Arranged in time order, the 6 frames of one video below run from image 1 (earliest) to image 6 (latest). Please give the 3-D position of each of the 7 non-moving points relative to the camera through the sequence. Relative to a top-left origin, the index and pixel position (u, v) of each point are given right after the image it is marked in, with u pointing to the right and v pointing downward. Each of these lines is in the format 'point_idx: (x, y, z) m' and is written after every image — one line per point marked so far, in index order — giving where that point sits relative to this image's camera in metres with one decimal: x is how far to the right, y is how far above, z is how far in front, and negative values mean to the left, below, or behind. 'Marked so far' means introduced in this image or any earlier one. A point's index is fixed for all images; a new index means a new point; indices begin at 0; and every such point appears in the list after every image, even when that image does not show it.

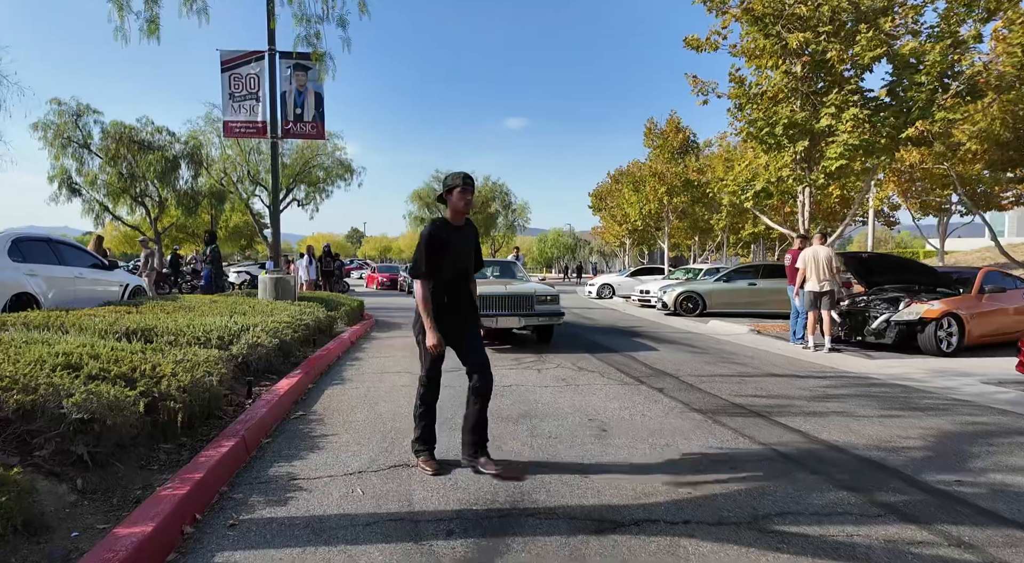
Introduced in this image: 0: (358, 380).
0: (-1.7, -1.1, +7.2) m
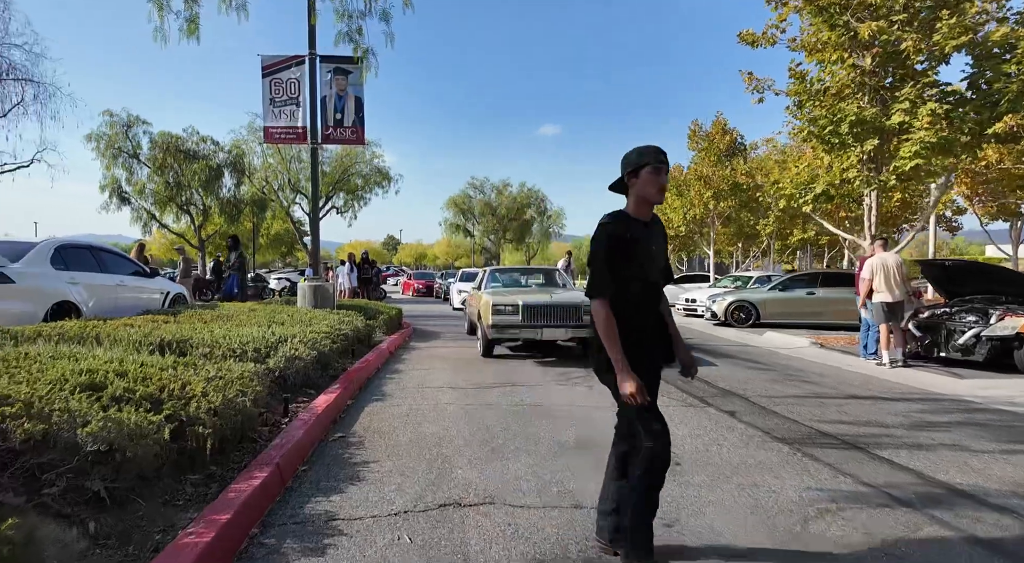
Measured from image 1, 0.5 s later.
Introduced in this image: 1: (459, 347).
0: (-1.2, -1.2, +6.8) m
1: (-0.9, -1.2, +11.2) m
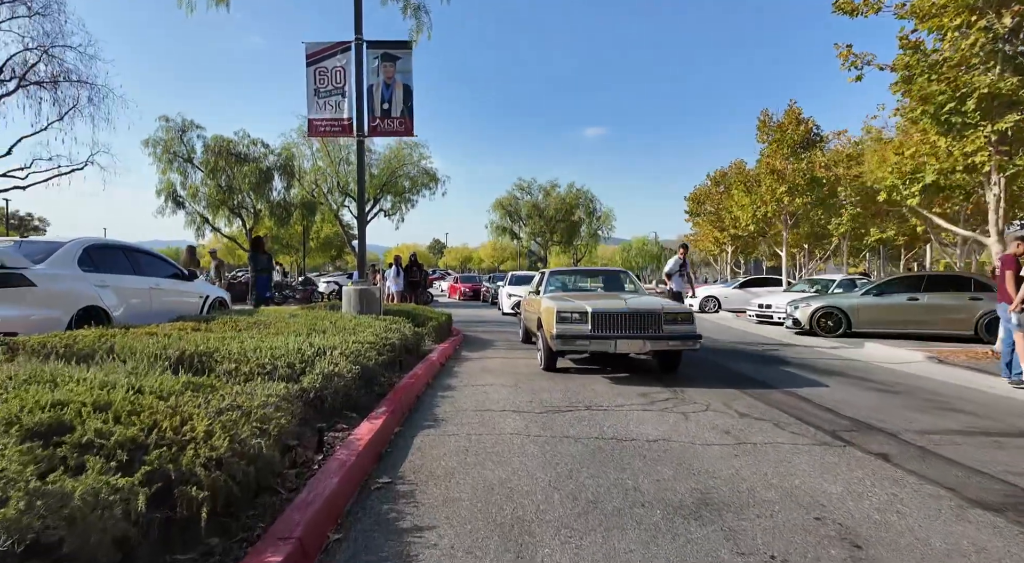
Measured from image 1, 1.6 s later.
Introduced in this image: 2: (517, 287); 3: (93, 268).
0: (-0.5, -1.2, +5.7) m
1: (+0.1, -1.2, +10.1) m
2: (+0.1, -0.2, +18.4) m
3: (-5.4, +0.2, +8.2) m
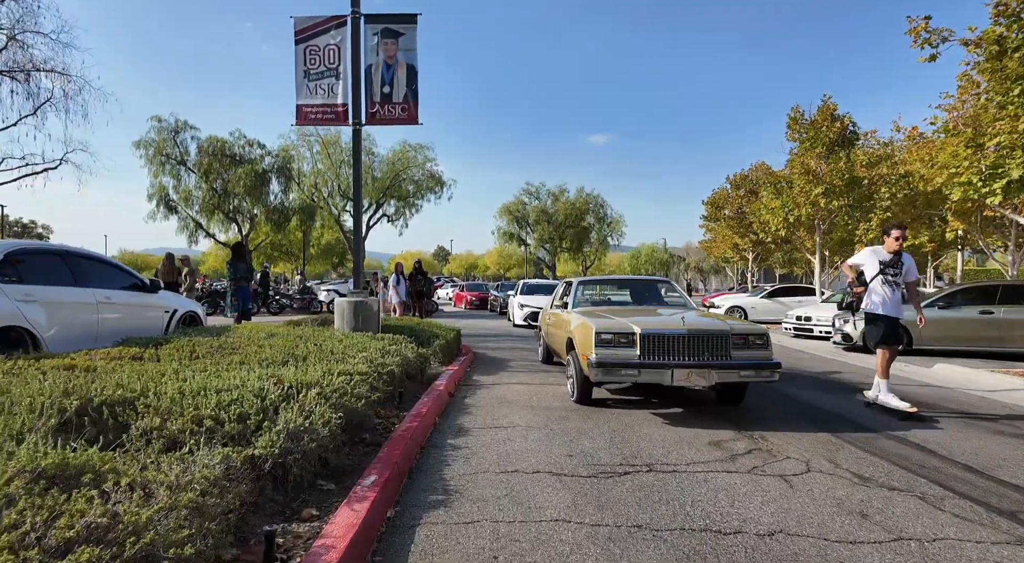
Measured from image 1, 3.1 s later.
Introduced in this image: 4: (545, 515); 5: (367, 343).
0: (-0.2, -1.4, +4.1) m
1: (+0.4, -1.4, +8.5) m
2: (+0.5, -0.4, +16.8) m
3: (-5.1, 0.0, +6.6) m
4: (+0.2, -1.3, +3.7) m
5: (-1.8, -0.7, +7.7) m
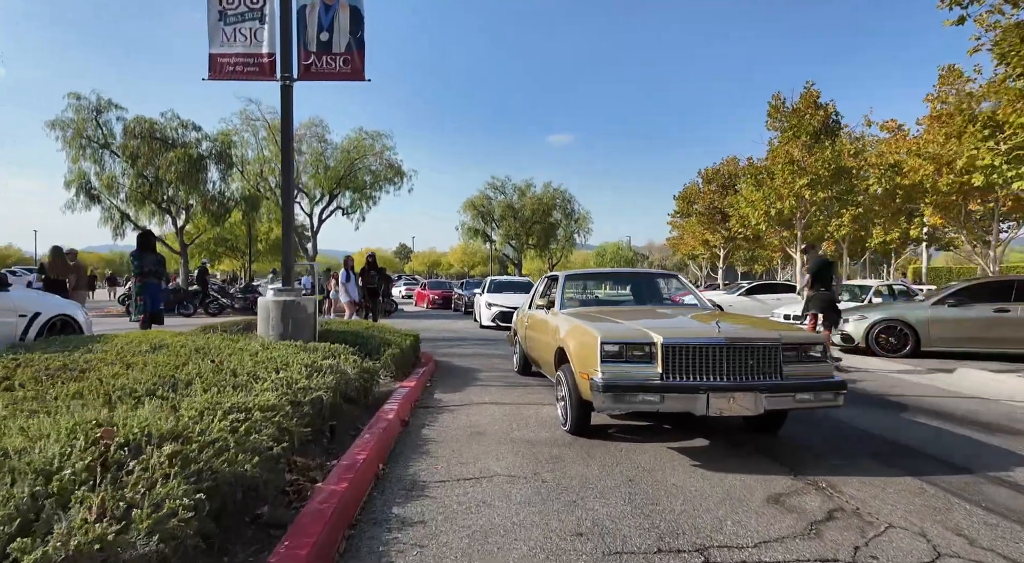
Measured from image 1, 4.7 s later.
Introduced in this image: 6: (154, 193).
0: (-0.3, -1.3, +2.3) m
1: (+0.1, -1.3, +6.8) m
2: (-0.3, -0.3, +15.1) m
3: (-5.3, +0.1, +4.6) m
4: (+0.2, -1.3, +1.9) m
5: (-2.0, -0.7, +5.8) m
6: (-11.8, +3.0, +21.0) m
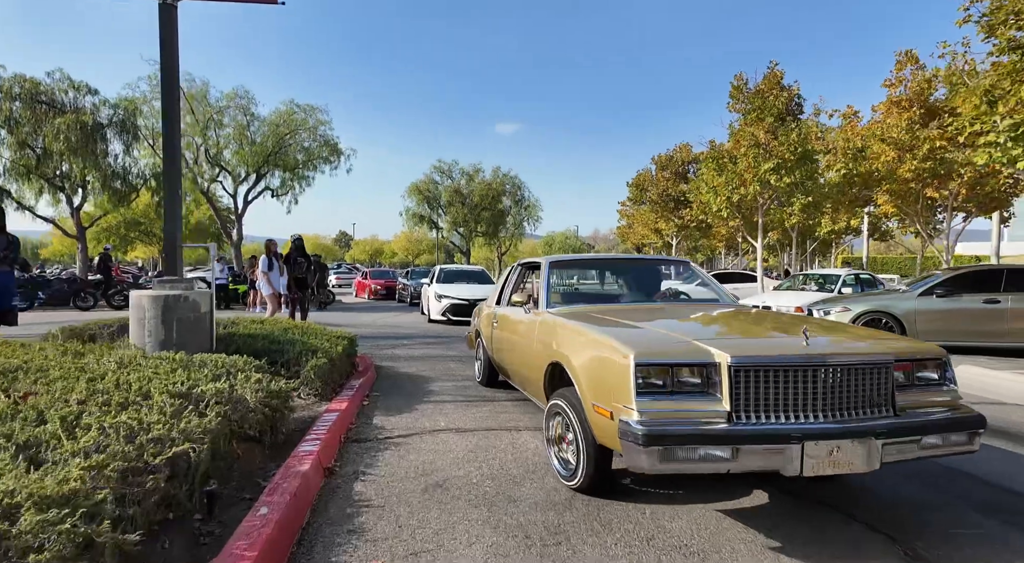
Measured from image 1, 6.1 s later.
0: (-0.2, -1.3, +0.6) m
1: (-0.2, -1.2, +5.1) m
2: (-1.3, -0.1, +13.3) m
3: (-5.3, +0.1, +2.4) m
4: (+0.3, -1.3, +0.2) m
5: (-2.2, -0.6, +3.9) m
6: (-13.3, +3.3, +18.1) m
